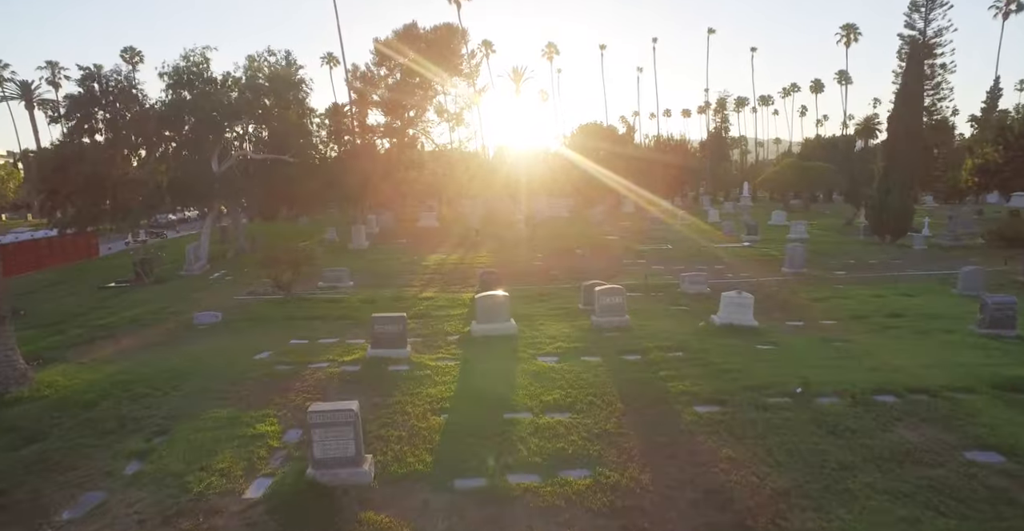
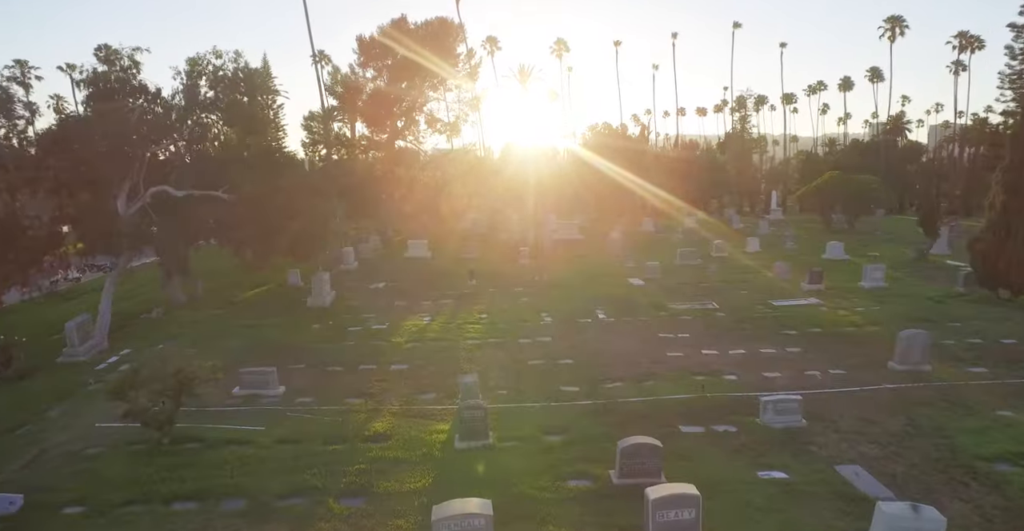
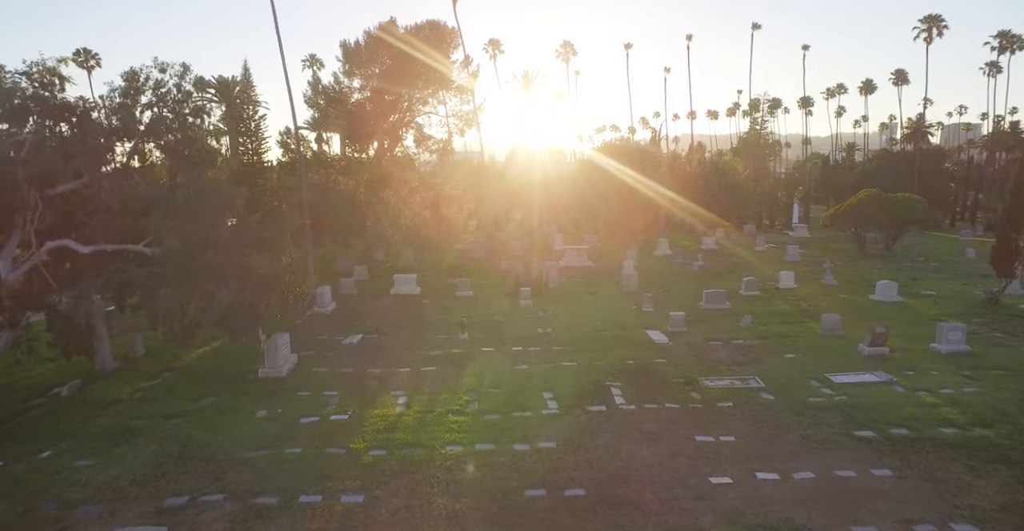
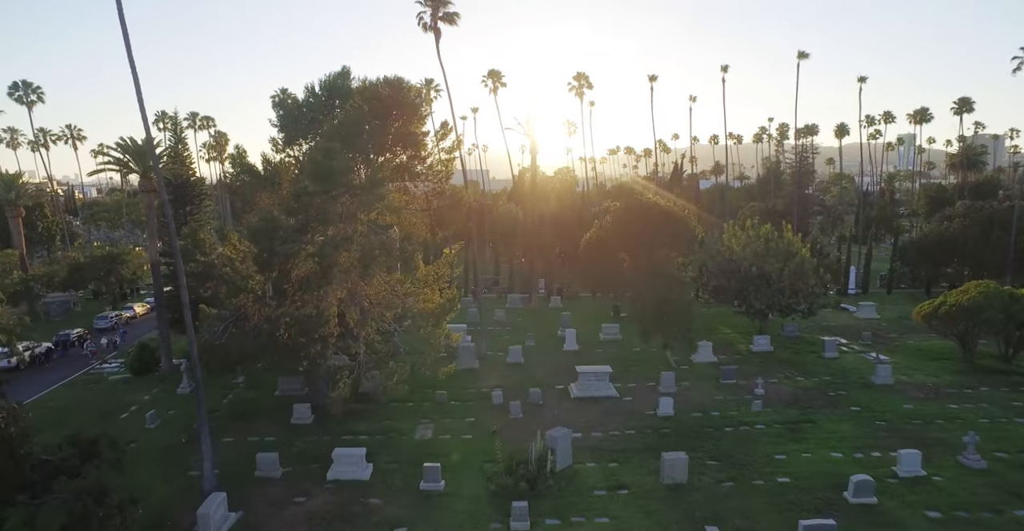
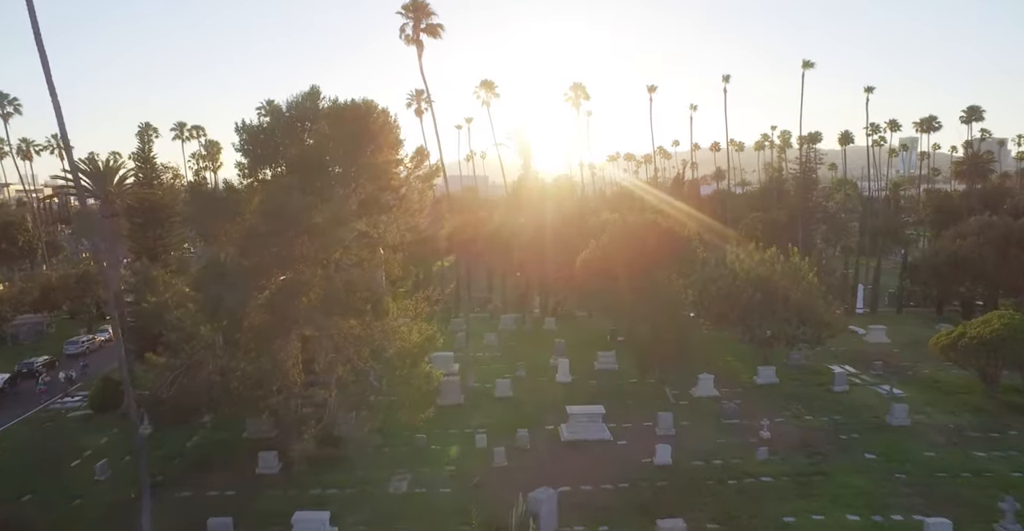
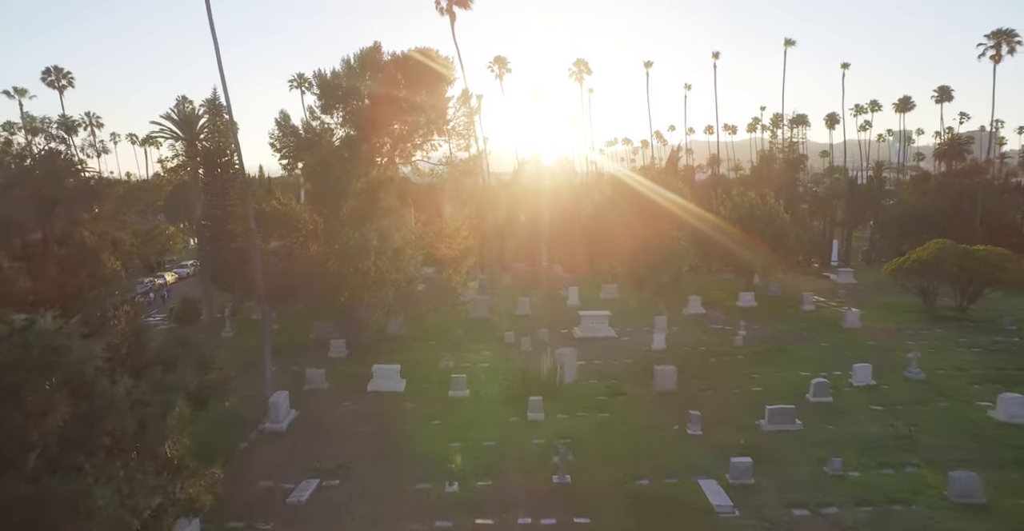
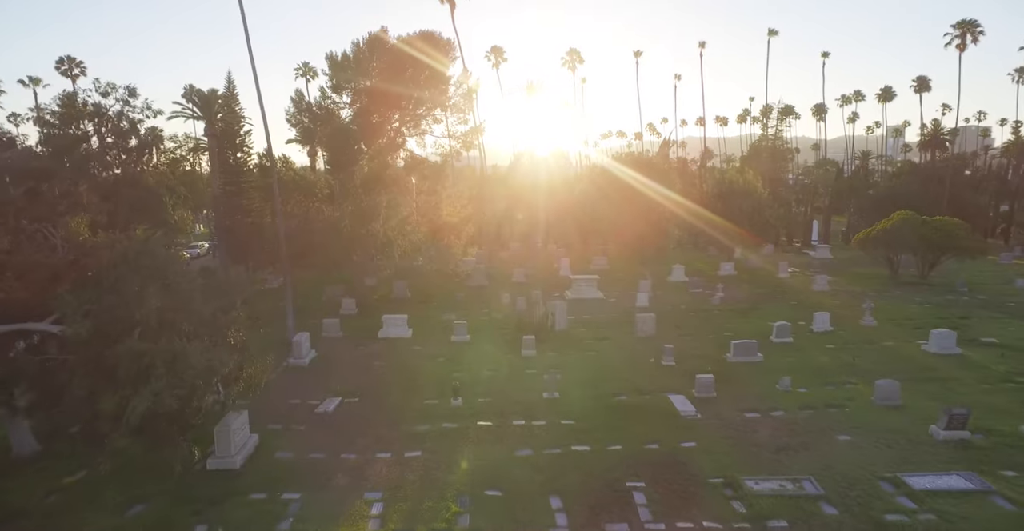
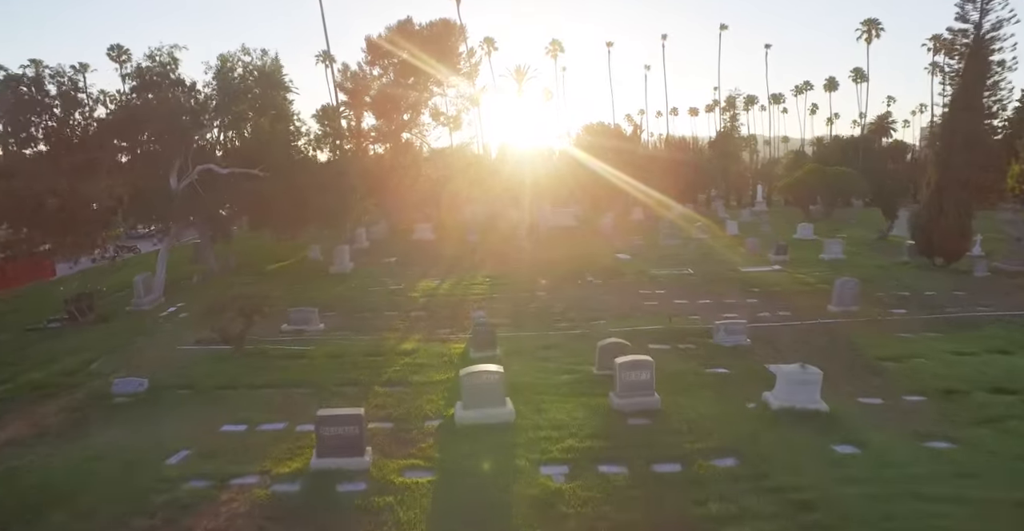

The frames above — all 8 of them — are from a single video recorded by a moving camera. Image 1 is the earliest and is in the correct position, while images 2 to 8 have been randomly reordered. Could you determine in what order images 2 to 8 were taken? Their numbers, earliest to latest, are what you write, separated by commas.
8, 2, 3, 7, 6, 4, 5
